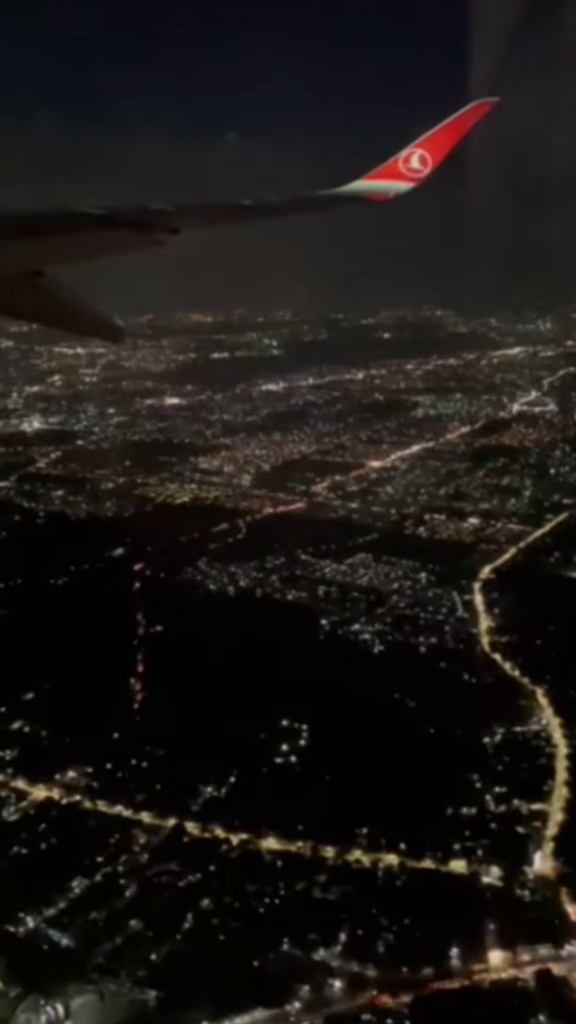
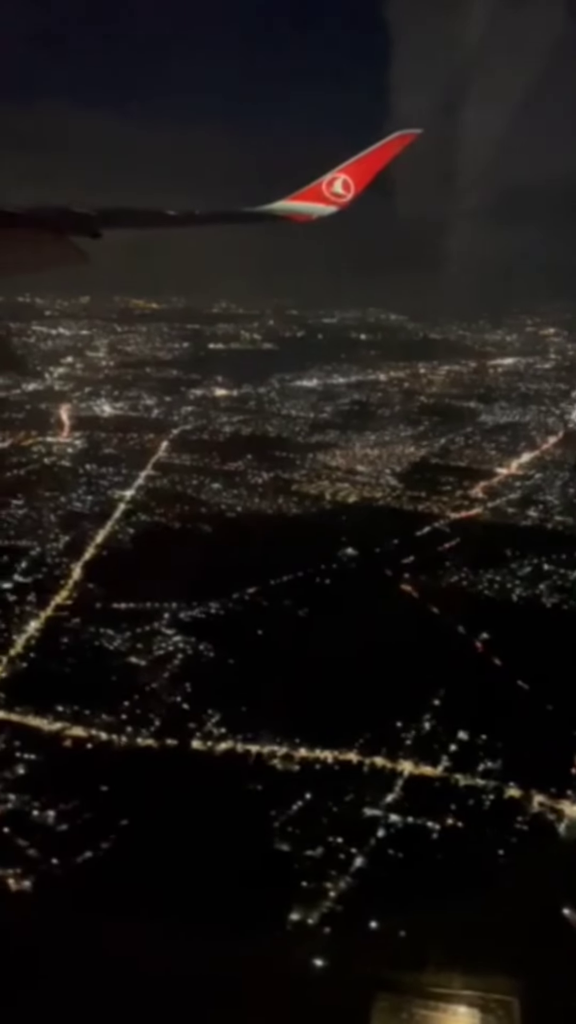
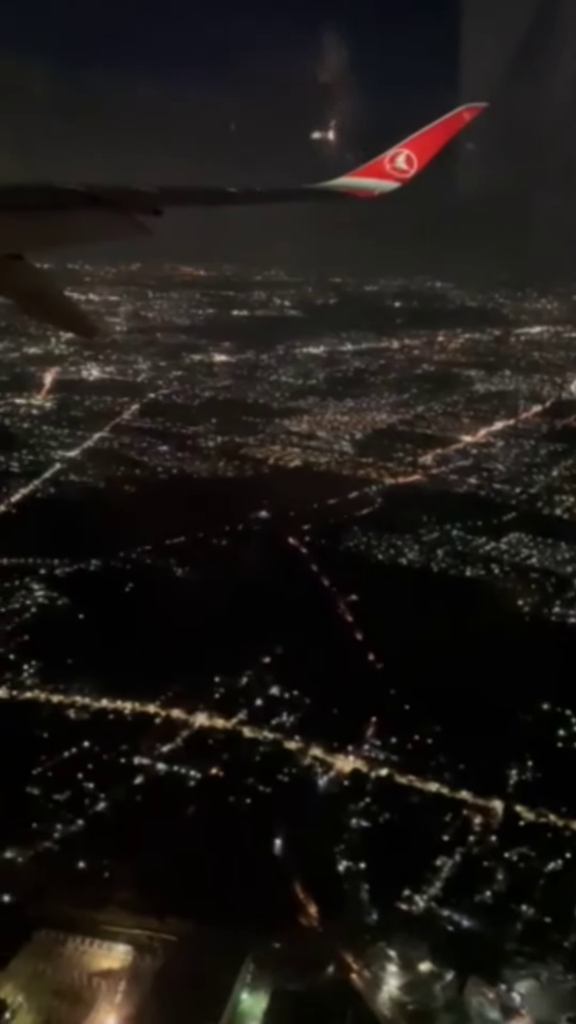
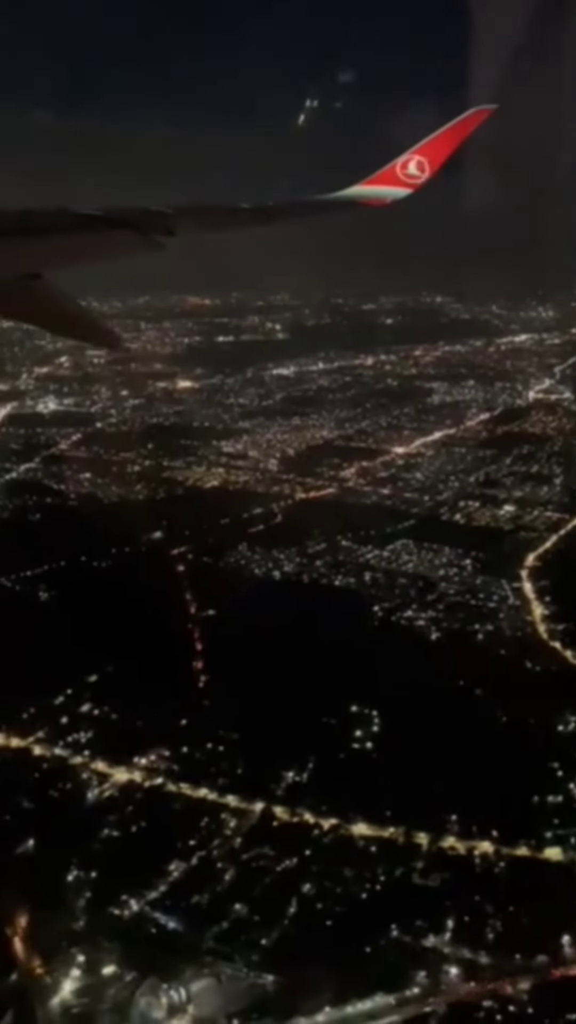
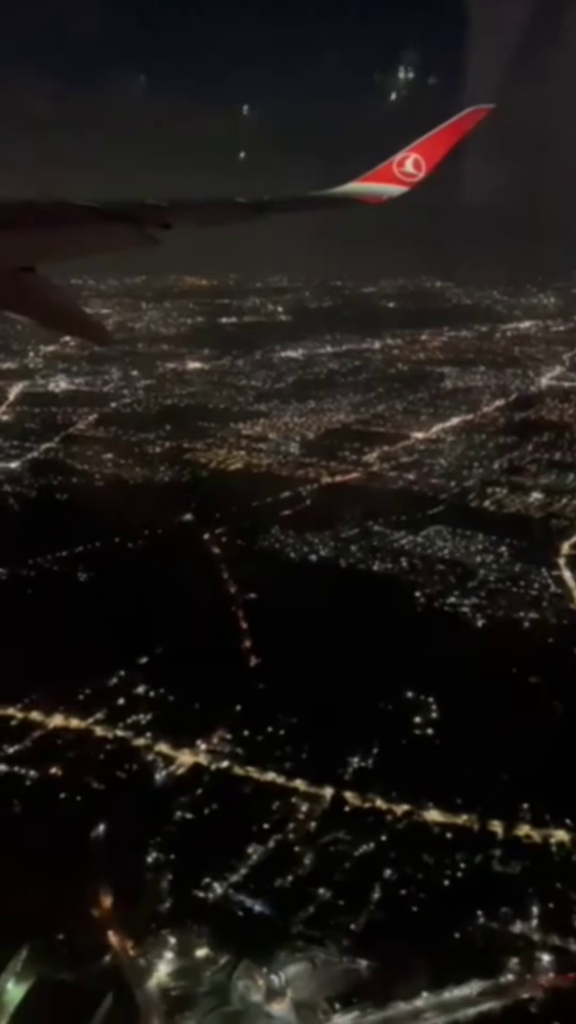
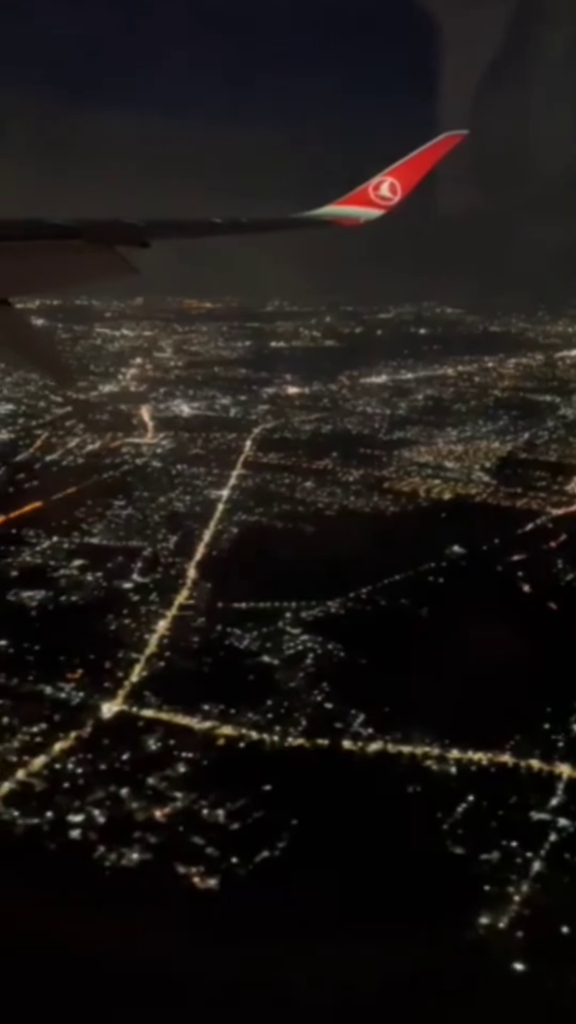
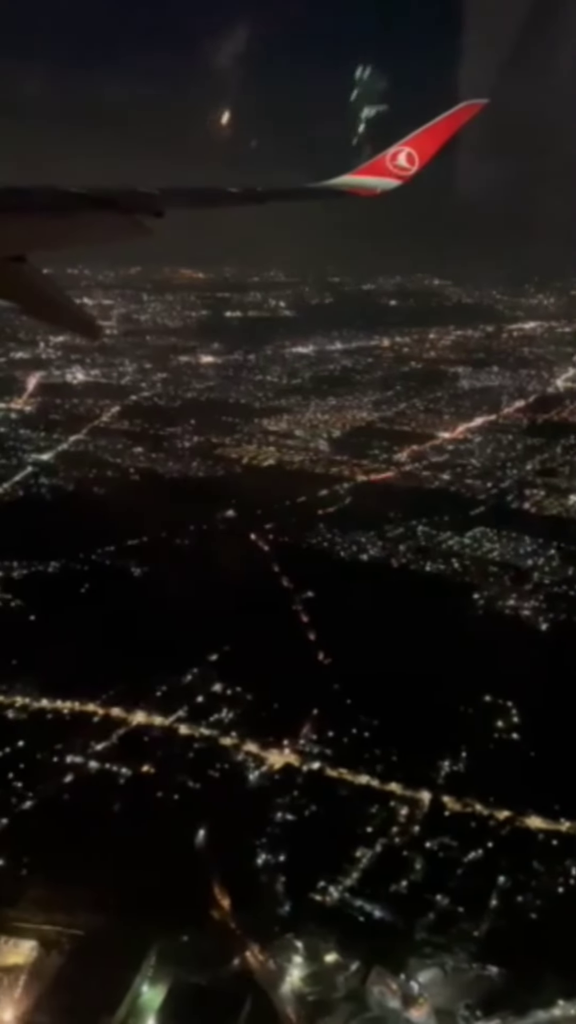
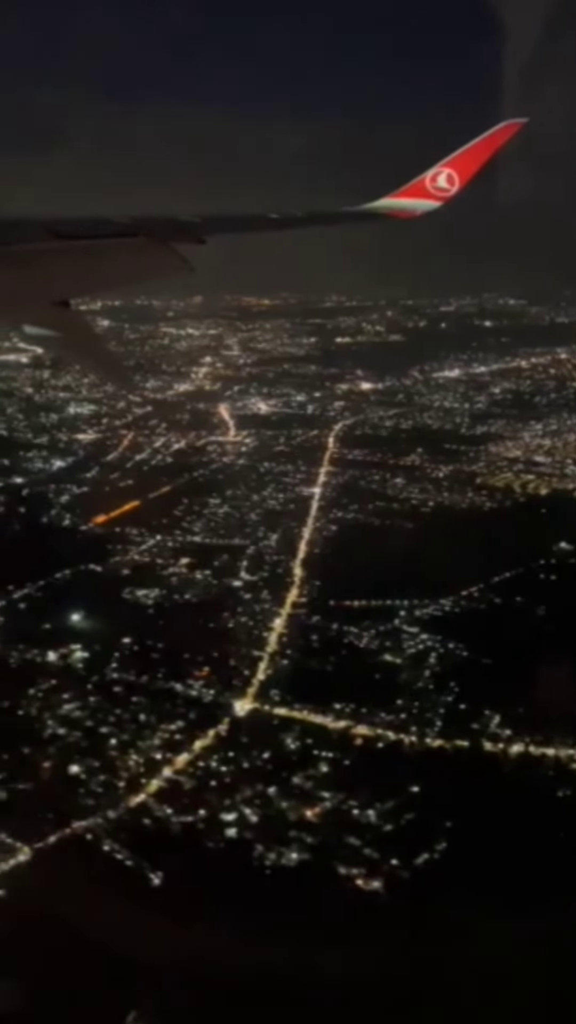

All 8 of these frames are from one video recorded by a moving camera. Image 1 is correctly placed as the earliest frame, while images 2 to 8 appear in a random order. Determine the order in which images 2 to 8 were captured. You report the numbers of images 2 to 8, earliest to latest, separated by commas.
4, 5, 7, 3, 2, 6, 8
